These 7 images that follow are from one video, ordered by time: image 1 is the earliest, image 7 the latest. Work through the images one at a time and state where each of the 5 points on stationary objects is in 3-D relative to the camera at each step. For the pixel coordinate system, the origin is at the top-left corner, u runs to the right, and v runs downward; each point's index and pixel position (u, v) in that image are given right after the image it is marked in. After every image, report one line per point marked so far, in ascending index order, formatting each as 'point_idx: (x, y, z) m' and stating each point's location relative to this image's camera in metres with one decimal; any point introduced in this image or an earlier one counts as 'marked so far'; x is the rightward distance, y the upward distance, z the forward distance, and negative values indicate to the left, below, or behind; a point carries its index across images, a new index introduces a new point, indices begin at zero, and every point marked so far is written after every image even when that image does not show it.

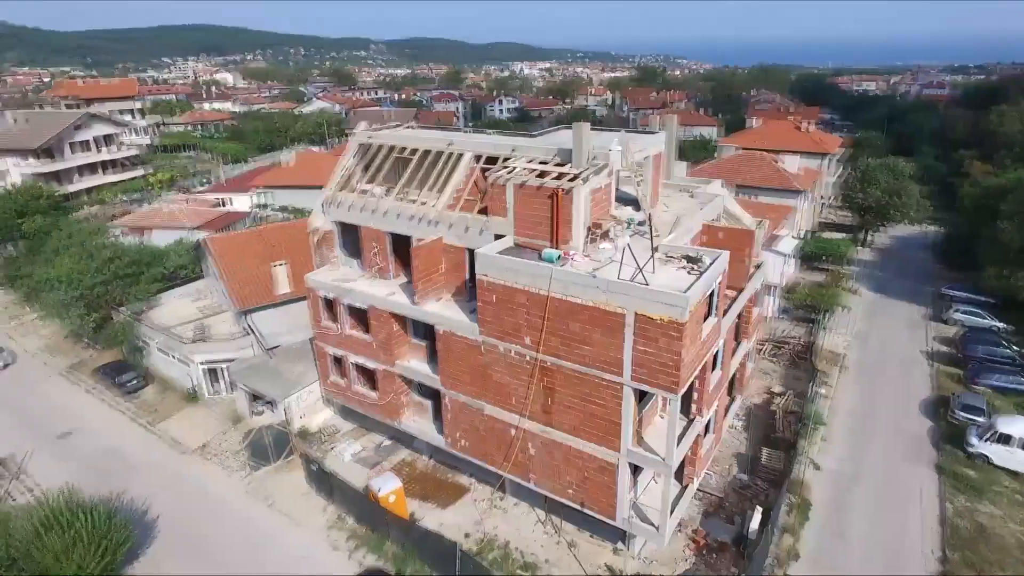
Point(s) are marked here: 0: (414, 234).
0: (-2.8, +1.5, +17.4) m
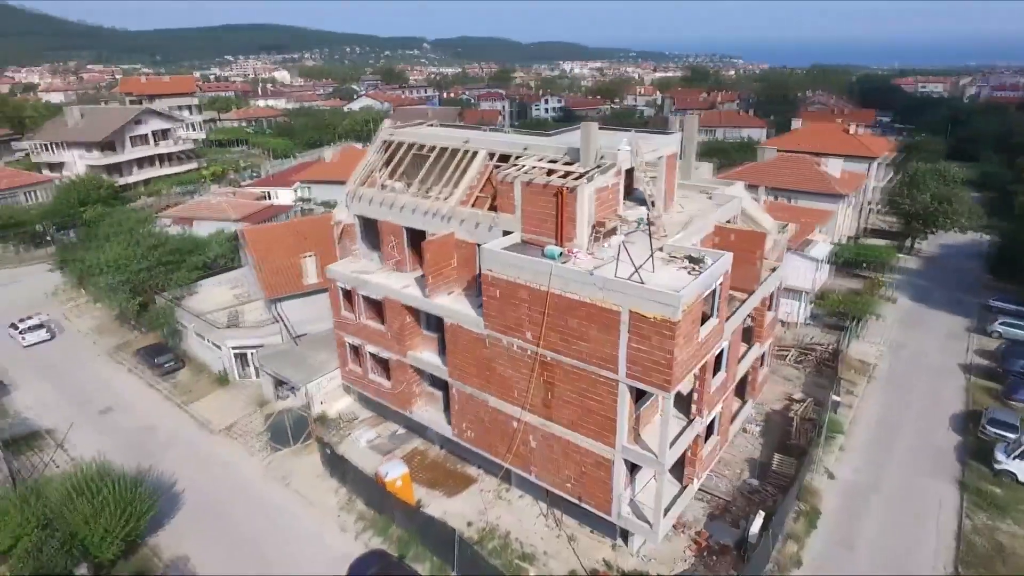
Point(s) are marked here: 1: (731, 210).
0: (-2.4, +1.7, +17.9) m
1: (+6.7, +2.4, +18.9) m
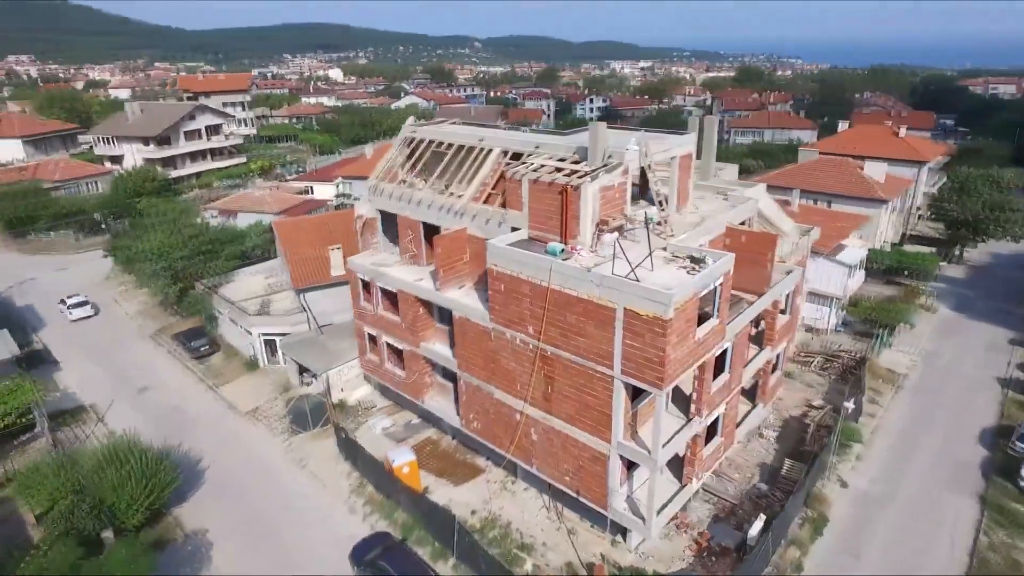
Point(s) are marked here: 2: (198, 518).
0: (-2.1, +1.9, +18.4) m
1: (+7.1, +2.4, +18.8) m
2: (-9.2, -6.7, +17.9) m
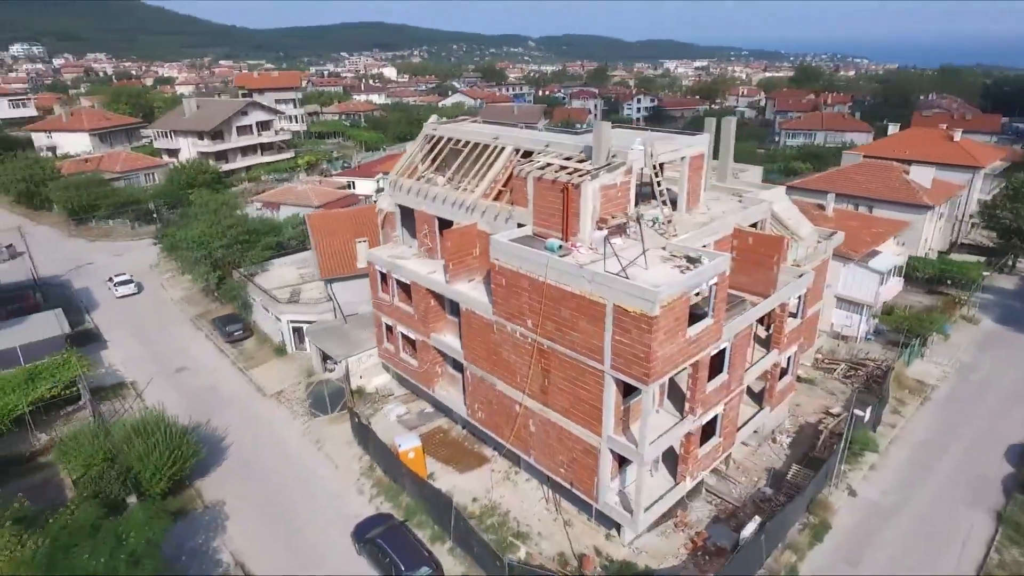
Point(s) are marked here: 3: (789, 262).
0: (-1.7, +2.1, +19.0) m
1: (+7.4, +2.3, +18.7) m
2: (-9.1, -6.3, +19.1) m
3: (+8.8, +0.8, +19.5) m
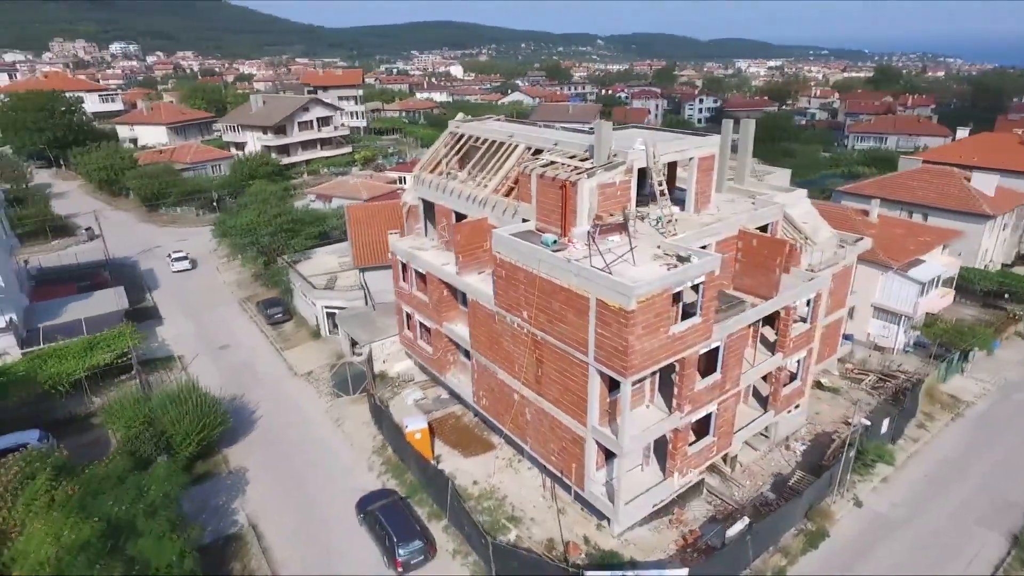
0: (-1.4, +2.4, +19.8) m
1: (+7.7, +2.2, +18.6) m
2: (-9.0, -5.7, +20.6) m
3: (+9.1, +0.6, +19.3) m
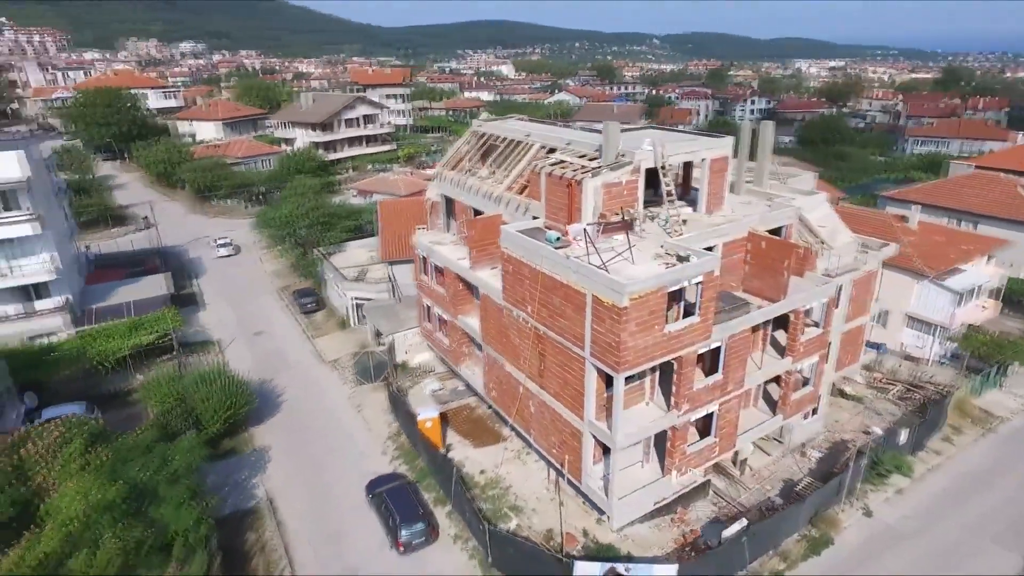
0: (-0.9, +2.6, +20.3) m
1: (+8.1, +2.1, +18.4) m
2: (-8.7, -5.3, +21.7) m
3: (+9.5, +0.5, +19.1) m
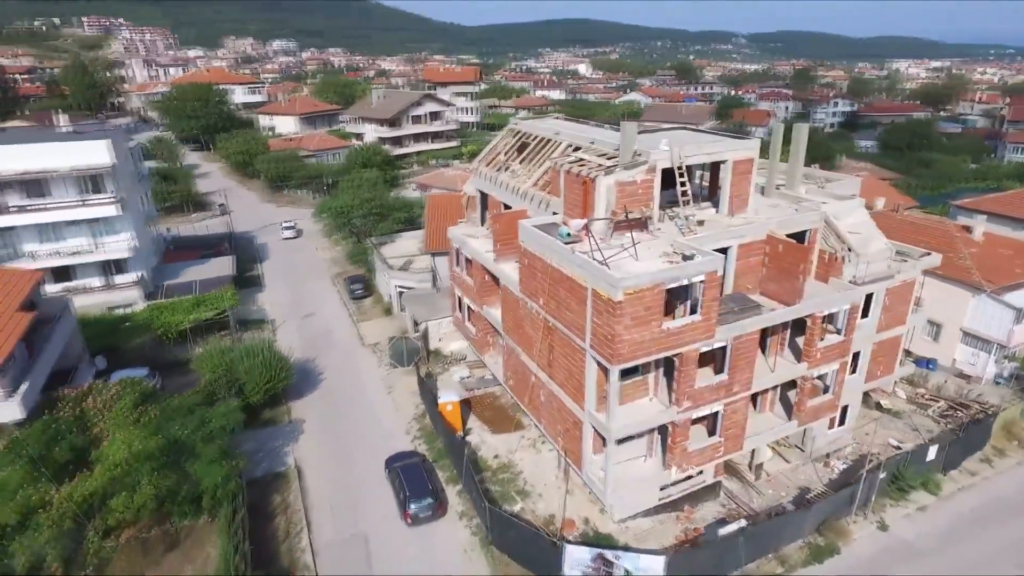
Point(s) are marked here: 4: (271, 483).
0: (0.0, +2.8, +21.1) m
1: (+8.7, +2.0, +18.2) m
2: (-7.9, -4.7, +23.3) m
3: (+10.1, +0.3, +18.6) m
4: (-7.6, -6.1, +19.5) m
